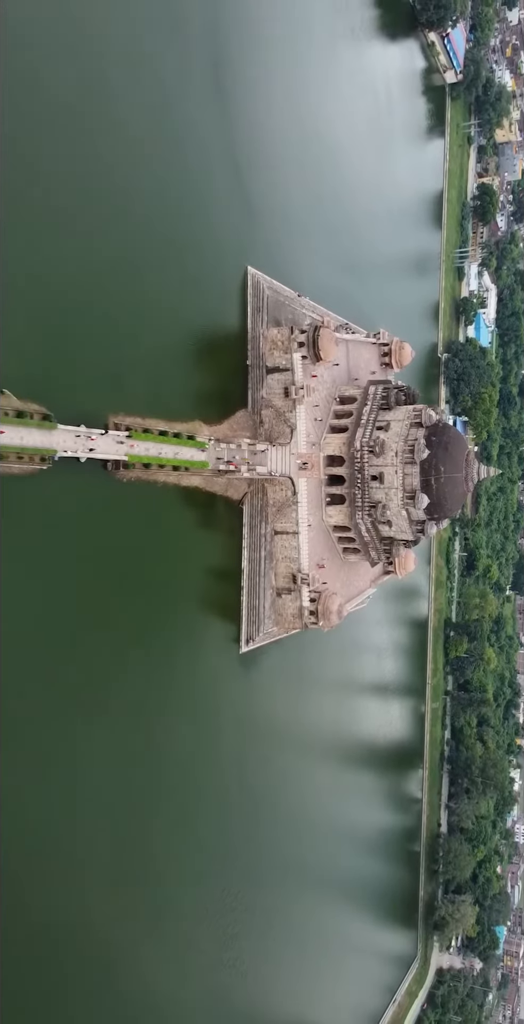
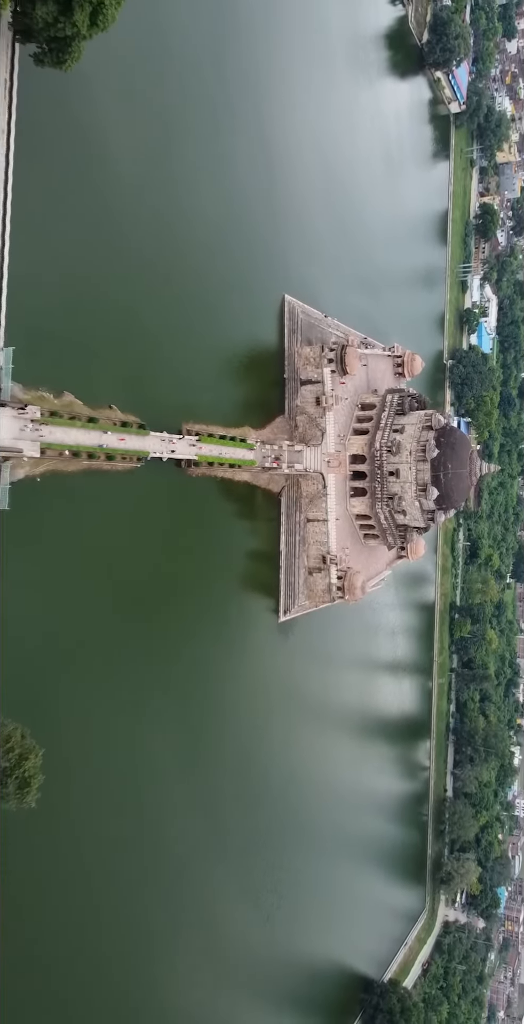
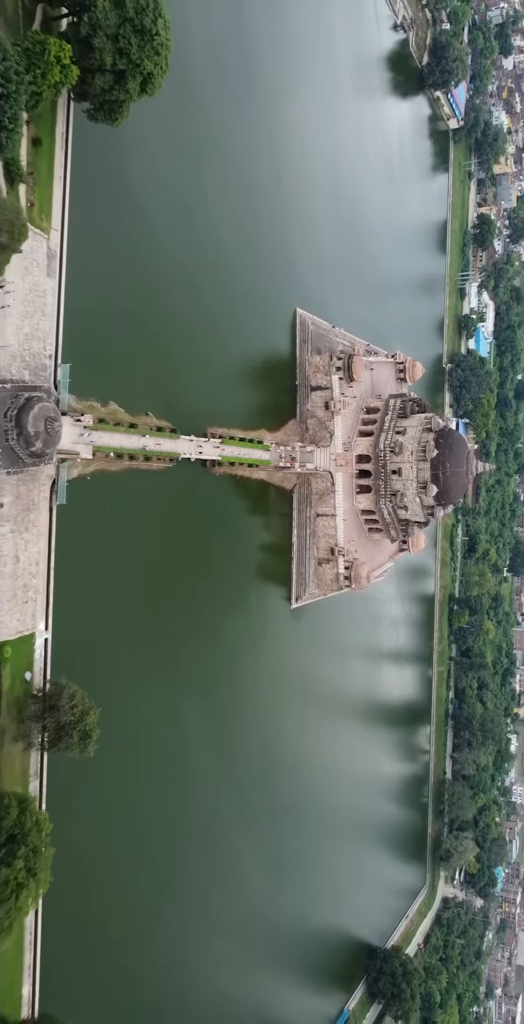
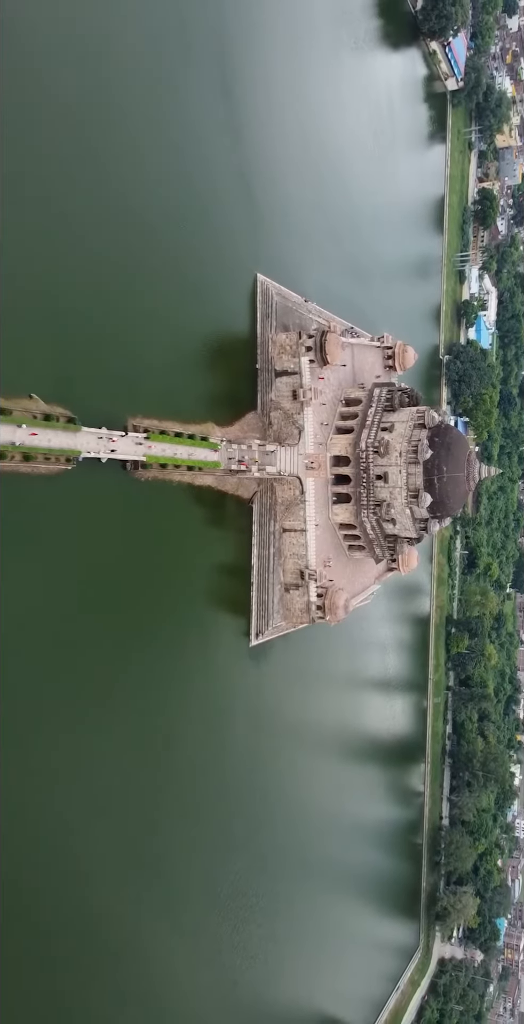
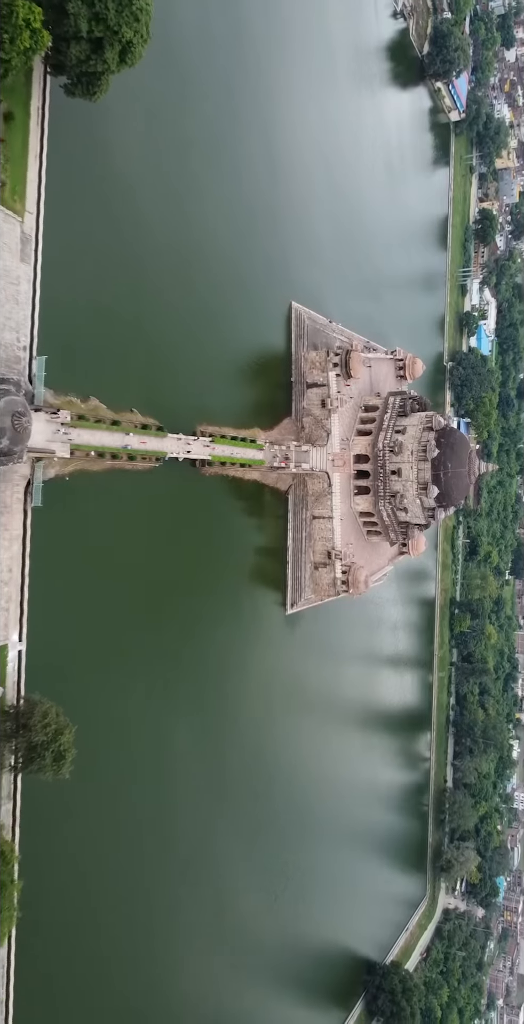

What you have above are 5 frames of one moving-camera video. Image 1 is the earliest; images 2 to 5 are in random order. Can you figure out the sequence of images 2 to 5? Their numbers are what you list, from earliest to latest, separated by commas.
4, 2, 5, 3
